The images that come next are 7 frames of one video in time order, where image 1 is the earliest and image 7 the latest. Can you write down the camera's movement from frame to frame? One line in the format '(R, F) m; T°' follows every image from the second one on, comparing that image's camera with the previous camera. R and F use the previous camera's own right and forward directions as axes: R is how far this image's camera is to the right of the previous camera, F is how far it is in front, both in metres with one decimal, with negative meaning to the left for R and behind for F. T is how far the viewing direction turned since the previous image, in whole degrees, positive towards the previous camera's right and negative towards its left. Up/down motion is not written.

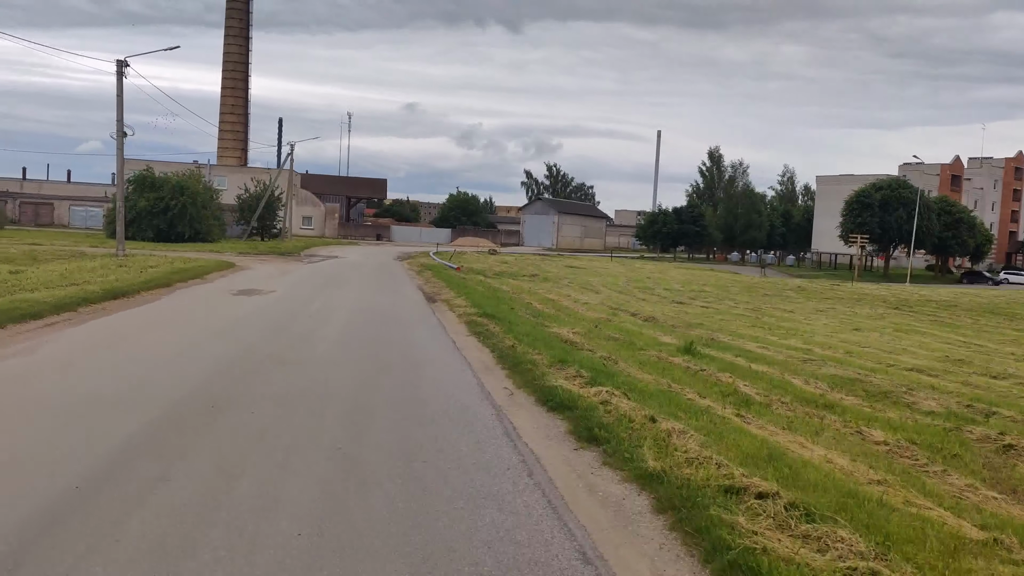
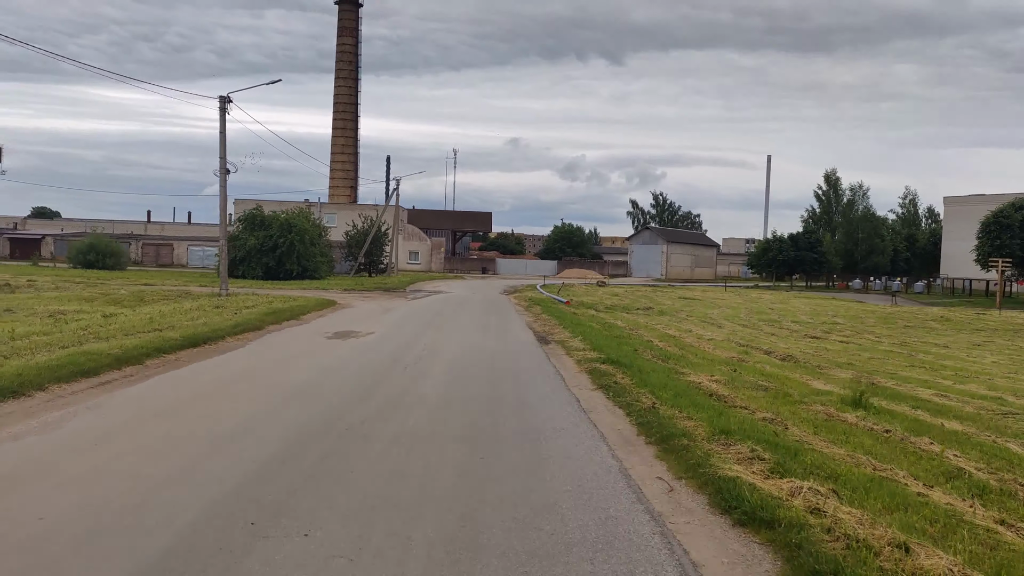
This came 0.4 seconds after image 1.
(-0.5, +2.3) m; -9°
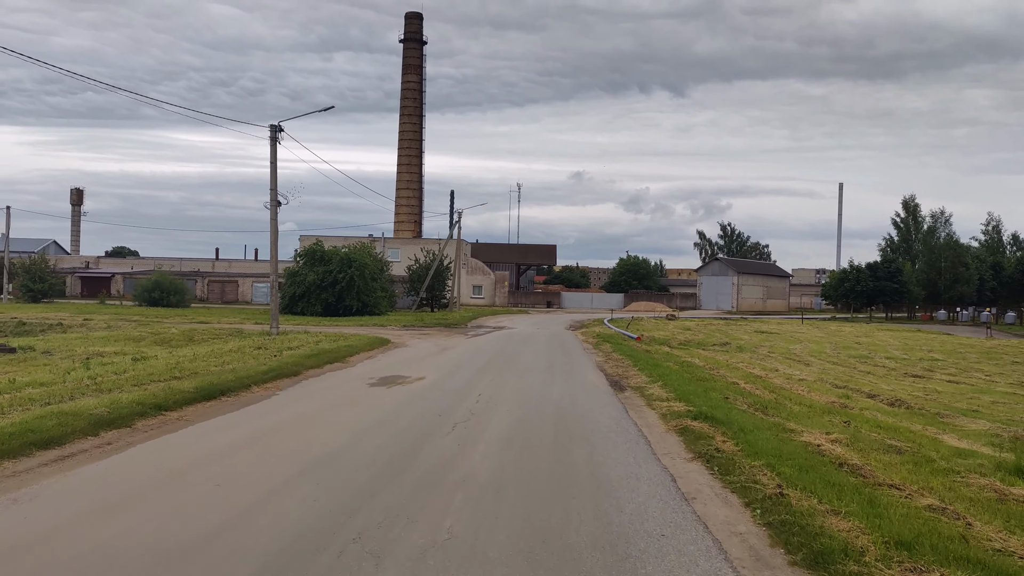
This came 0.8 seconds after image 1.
(-0.1, +2.1) m; -5°
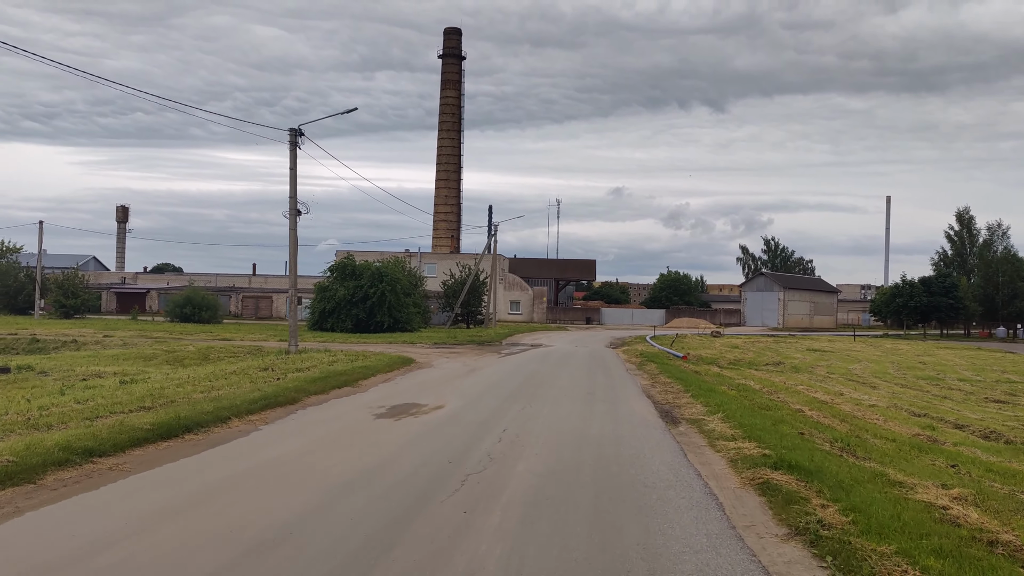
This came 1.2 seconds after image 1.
(+0.1, +2.1) m; -3°
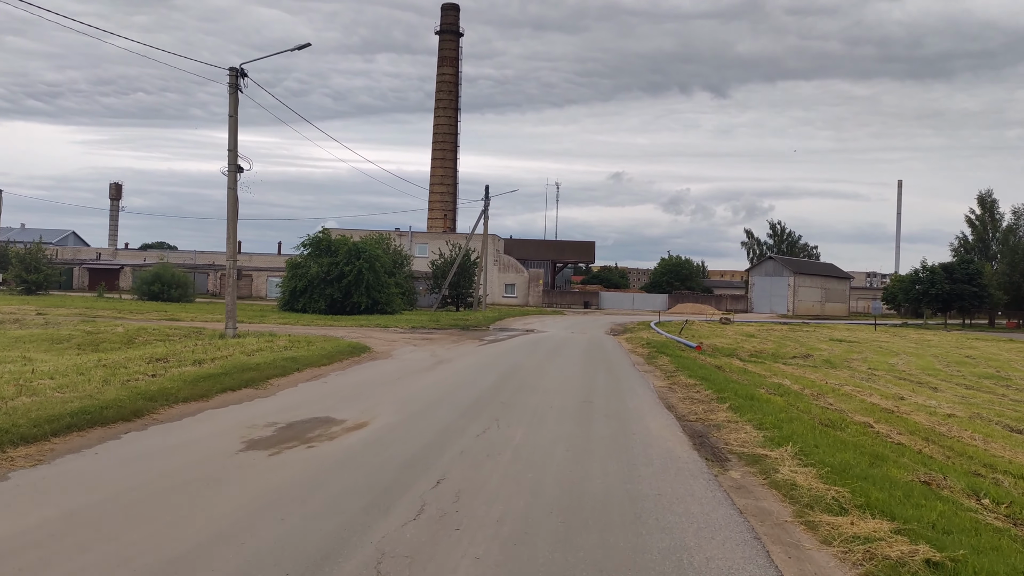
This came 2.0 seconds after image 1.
(+0.5, +4.3) m; 0°
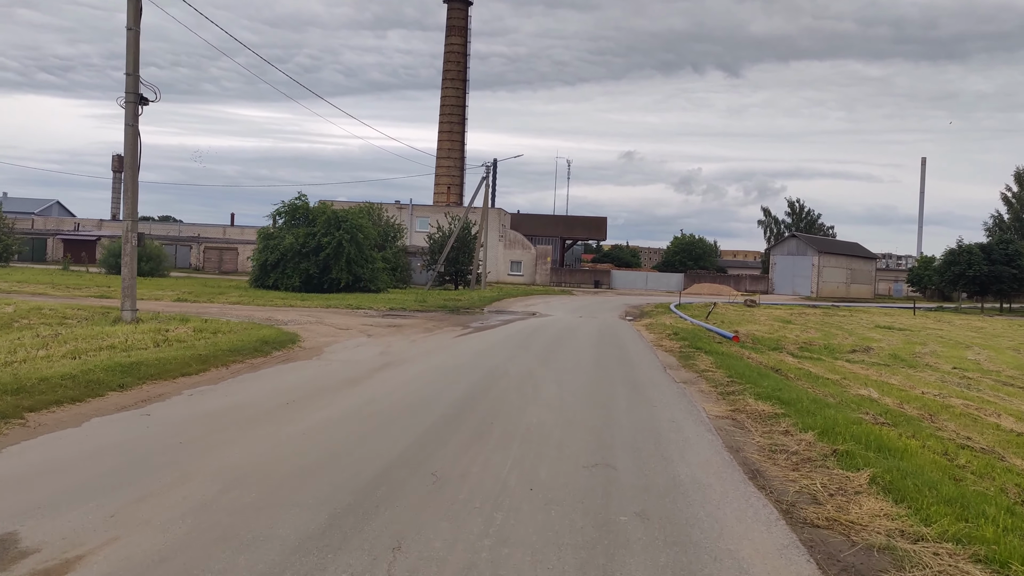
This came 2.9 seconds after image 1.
(+0.5, +5.1) m; -1°
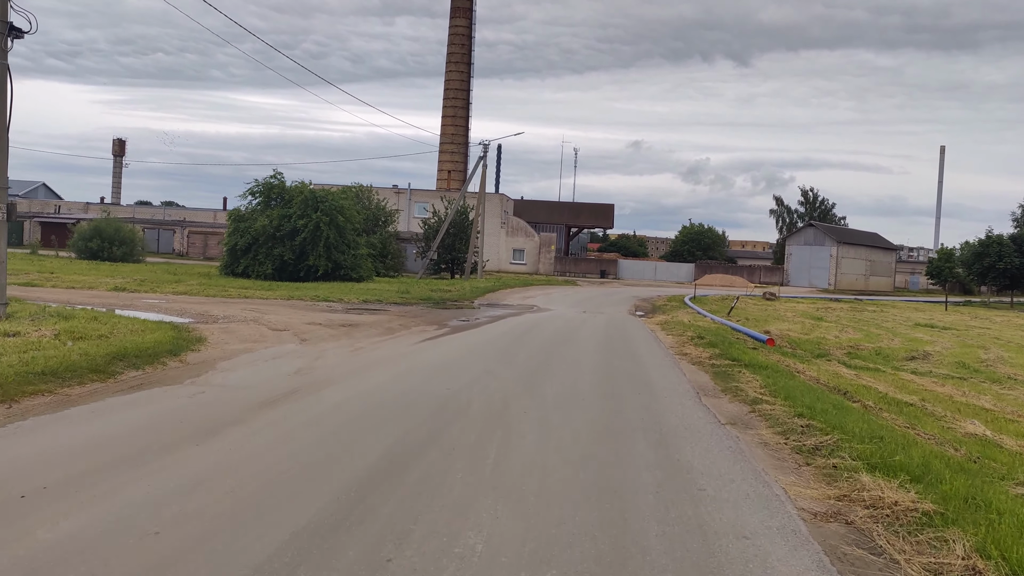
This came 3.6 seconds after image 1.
(+0.4, +3.7) m; -1°
